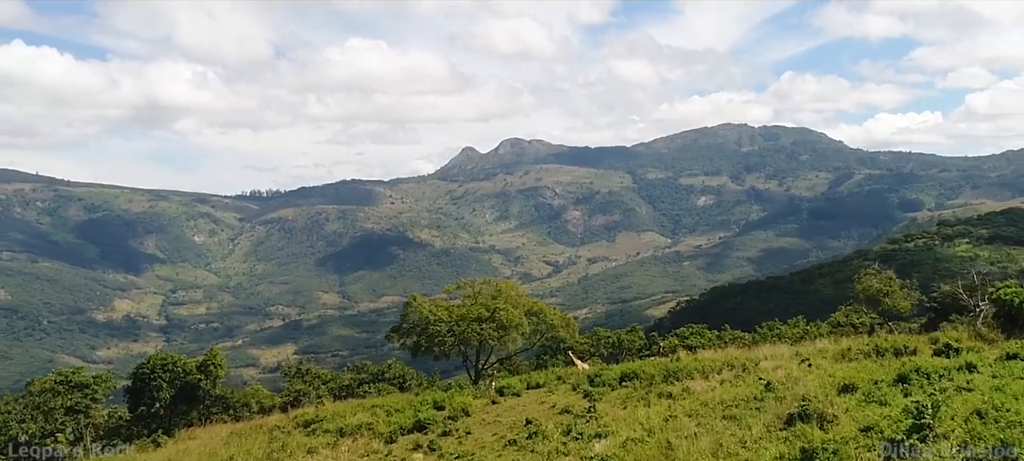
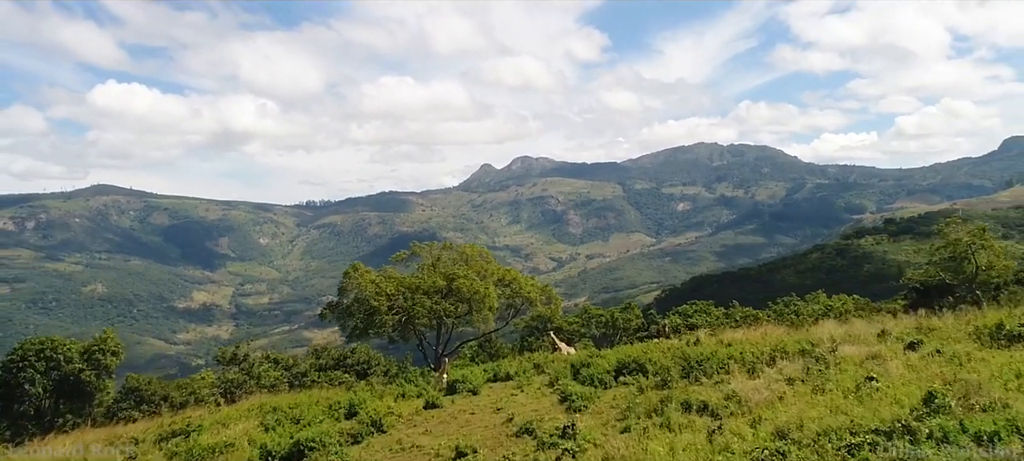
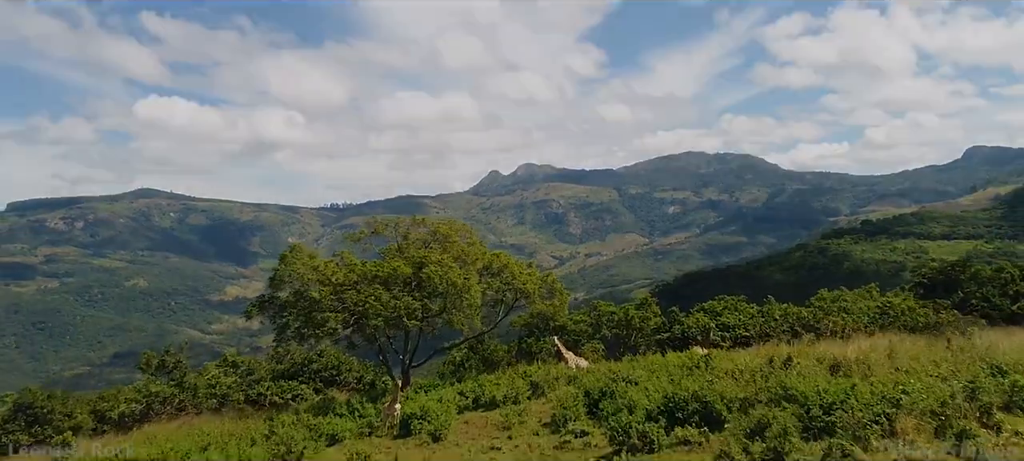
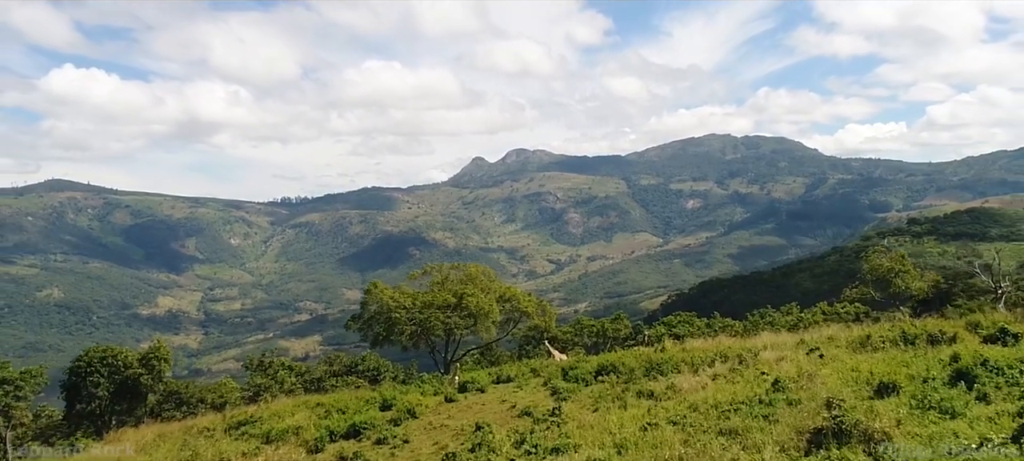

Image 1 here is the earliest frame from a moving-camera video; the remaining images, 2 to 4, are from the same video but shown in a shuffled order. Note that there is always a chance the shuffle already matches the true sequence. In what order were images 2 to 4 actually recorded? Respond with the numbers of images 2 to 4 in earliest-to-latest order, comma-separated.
4, 2, 3
